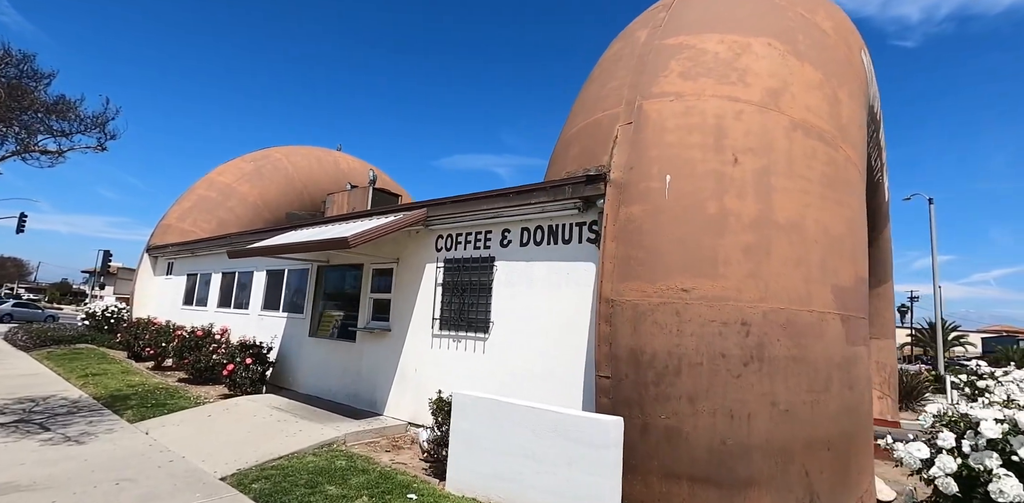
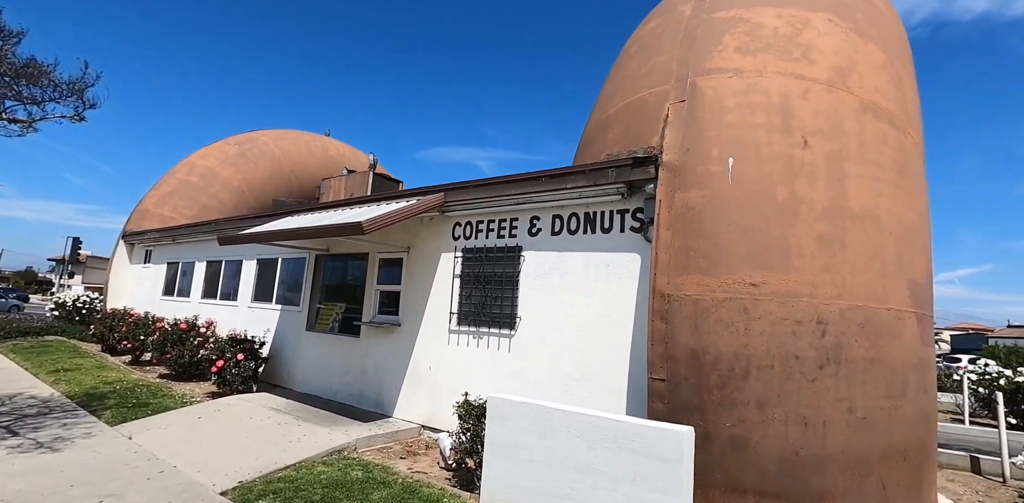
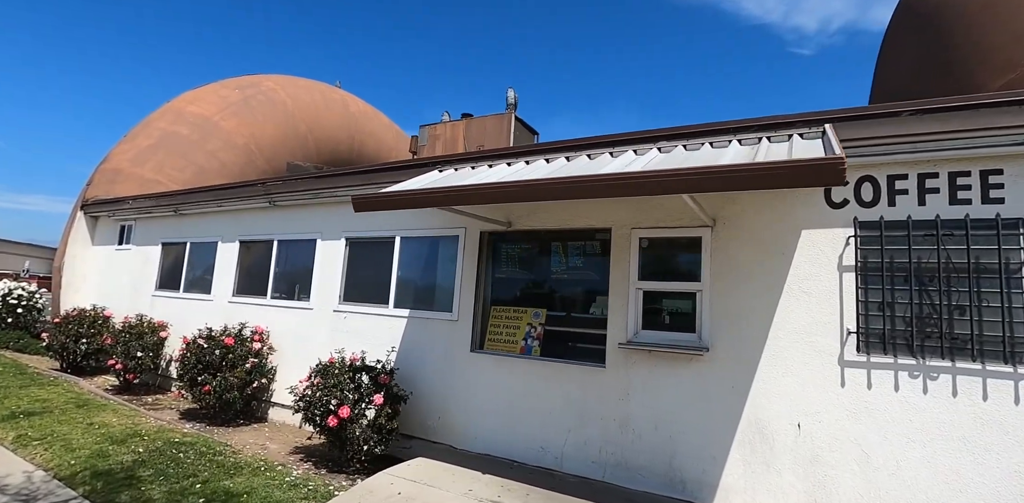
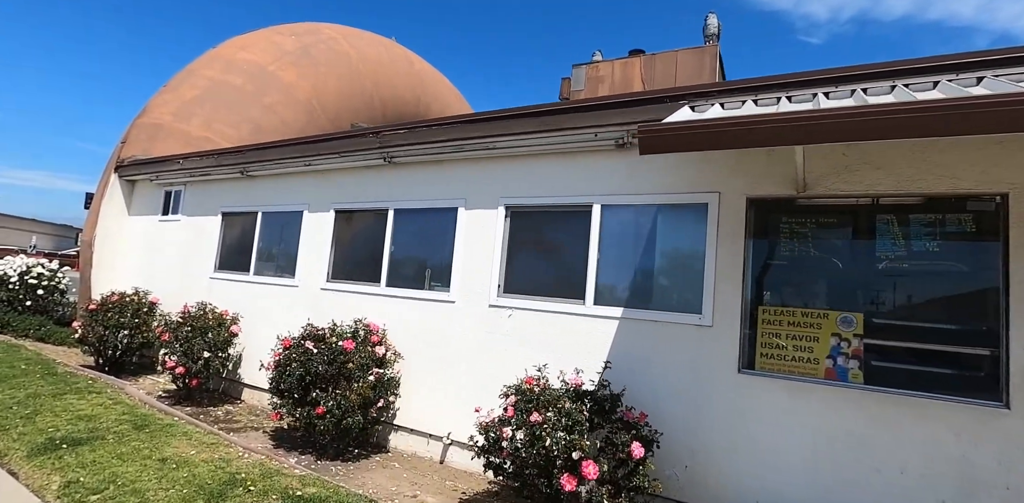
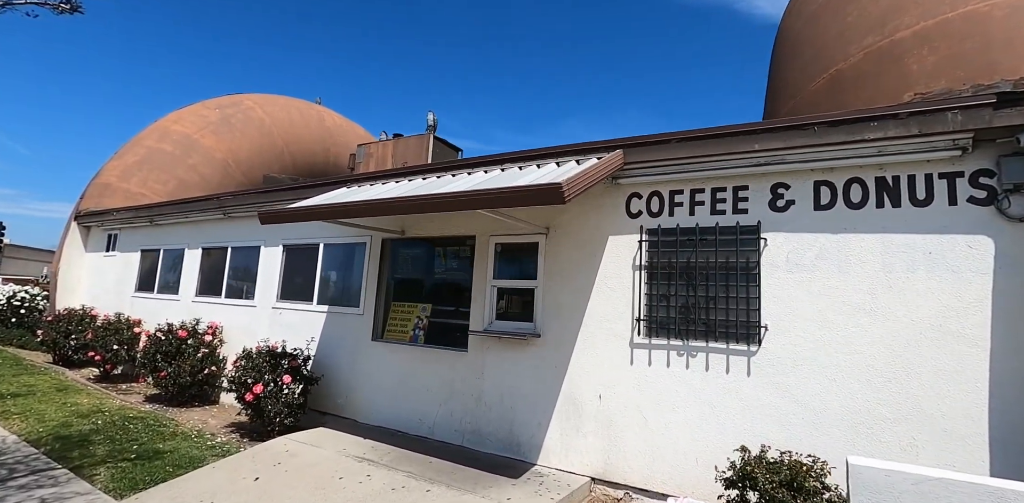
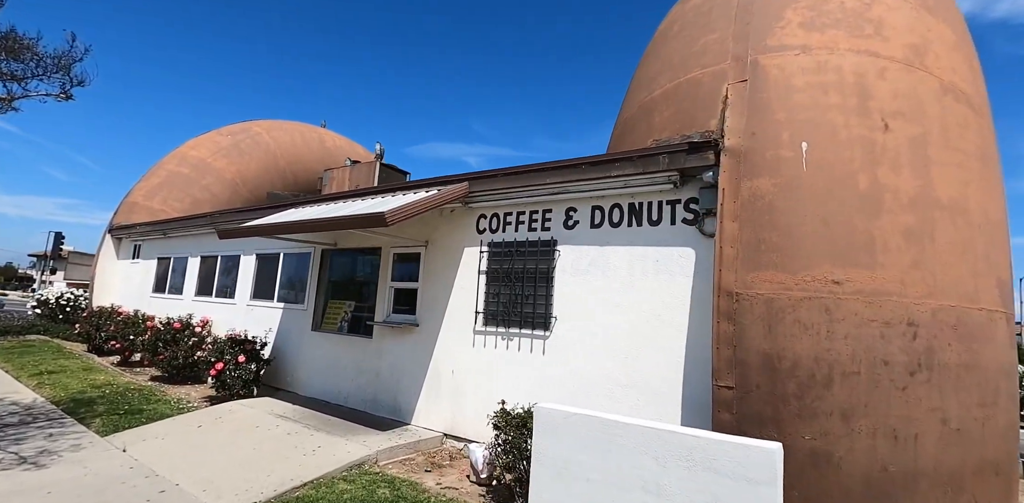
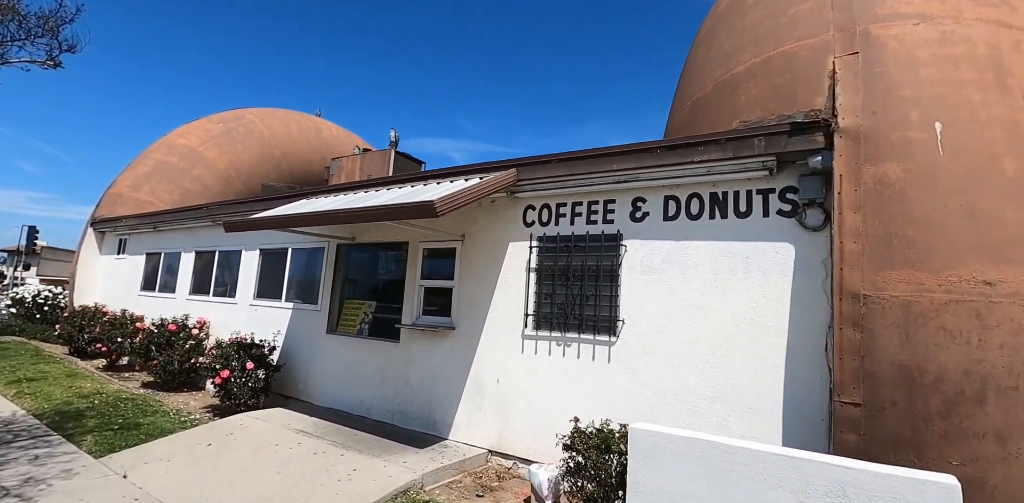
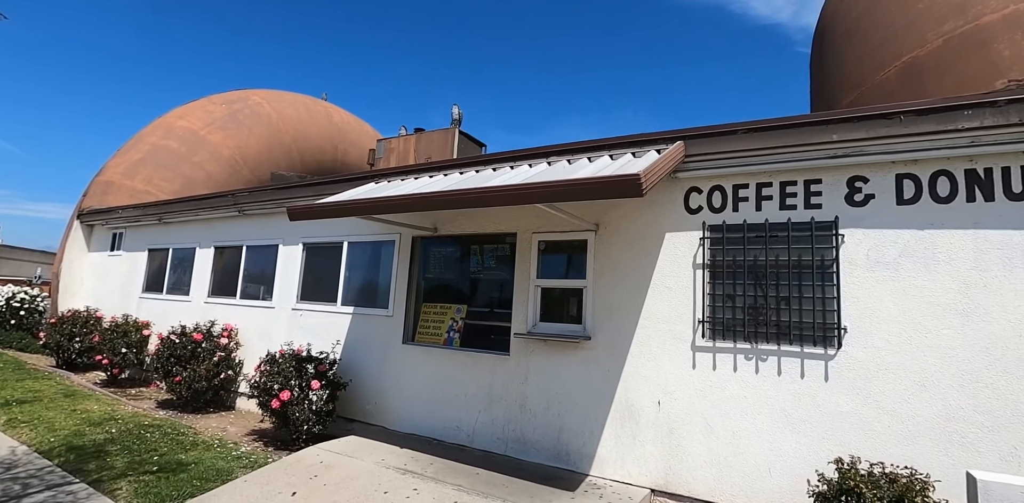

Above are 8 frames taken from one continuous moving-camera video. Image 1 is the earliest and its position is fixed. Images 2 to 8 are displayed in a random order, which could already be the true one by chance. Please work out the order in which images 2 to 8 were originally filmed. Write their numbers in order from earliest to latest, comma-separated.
2, 6, 7, 5, 8, 3, 4
